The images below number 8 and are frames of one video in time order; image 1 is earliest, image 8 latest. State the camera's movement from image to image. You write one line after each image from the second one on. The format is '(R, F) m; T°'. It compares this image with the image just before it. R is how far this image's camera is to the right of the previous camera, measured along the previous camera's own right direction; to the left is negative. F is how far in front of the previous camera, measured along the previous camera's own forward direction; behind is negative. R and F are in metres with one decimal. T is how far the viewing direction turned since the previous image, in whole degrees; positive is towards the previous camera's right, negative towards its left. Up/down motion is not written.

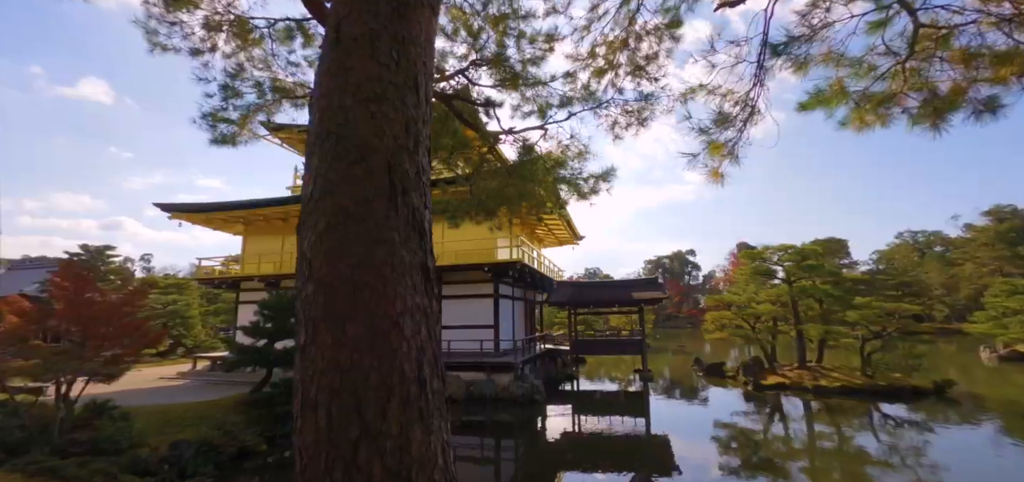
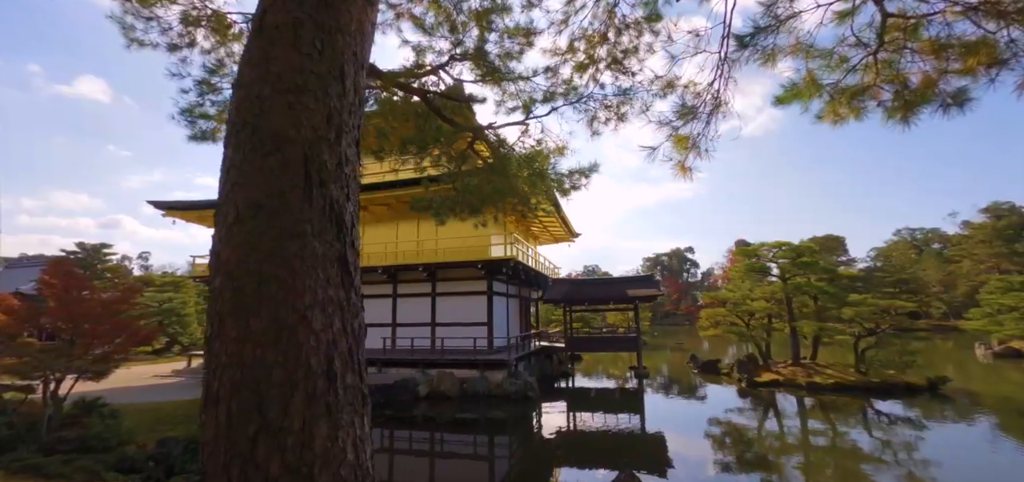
(+0.1, 0.0) m; 0°
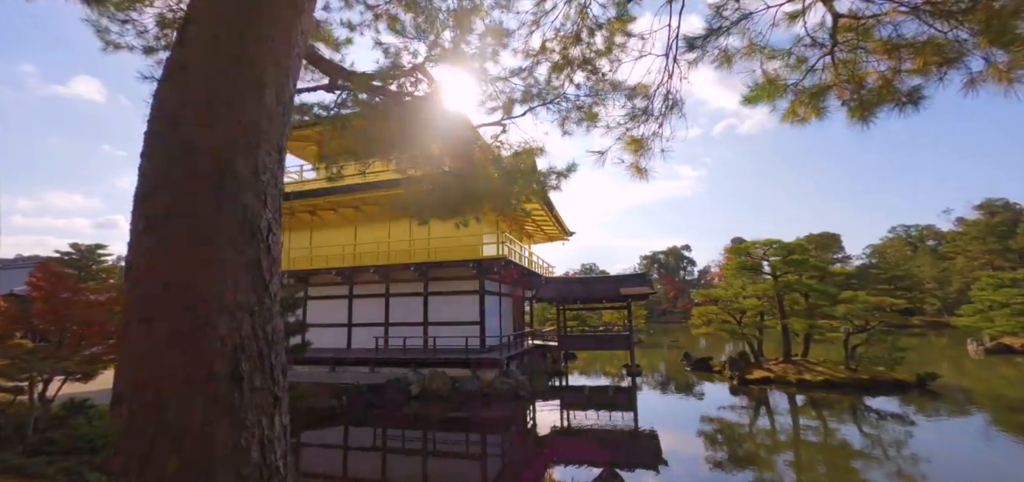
(+0.2, 0.0) m; 0°
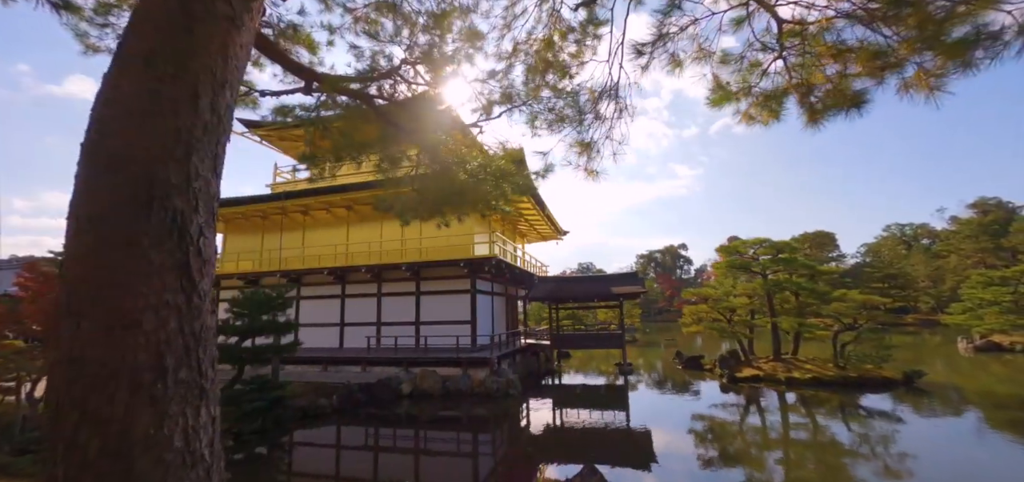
(+0.2, -0.1) m; 0°
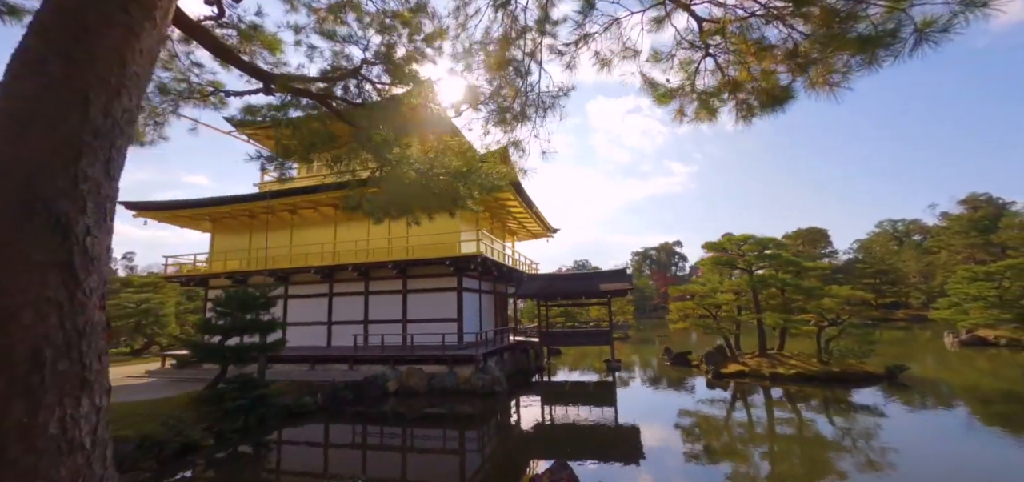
(+0.3, 0.0) m; 0°
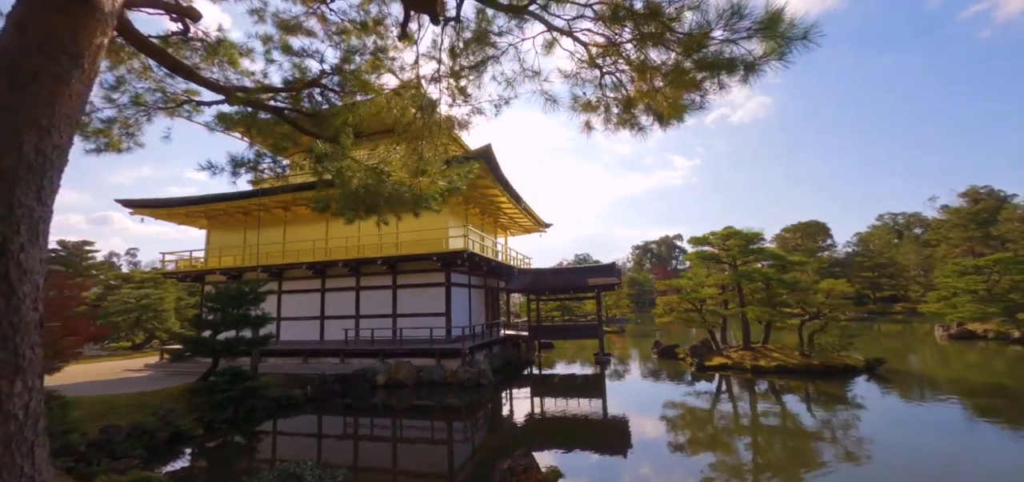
(+0.4, -0.2) m; 0°
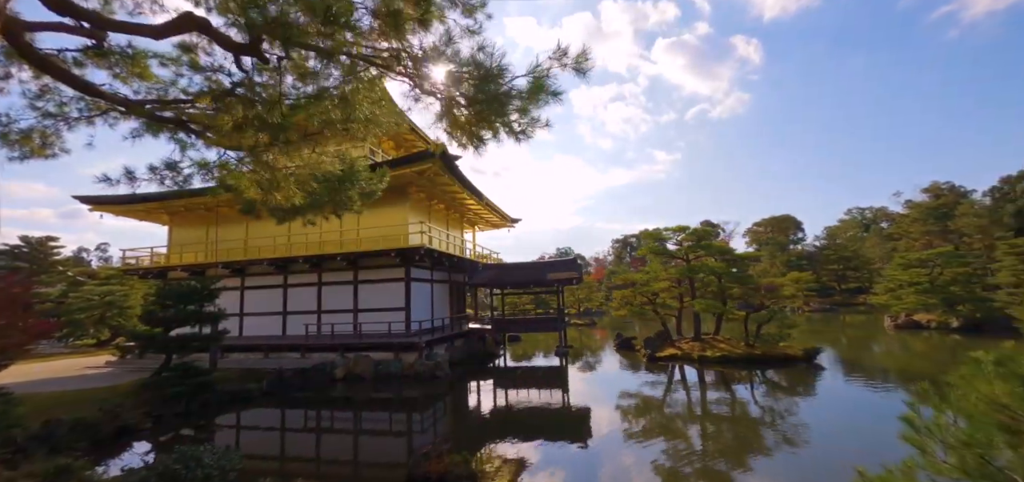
(+0.7, -0.3) m; +2°
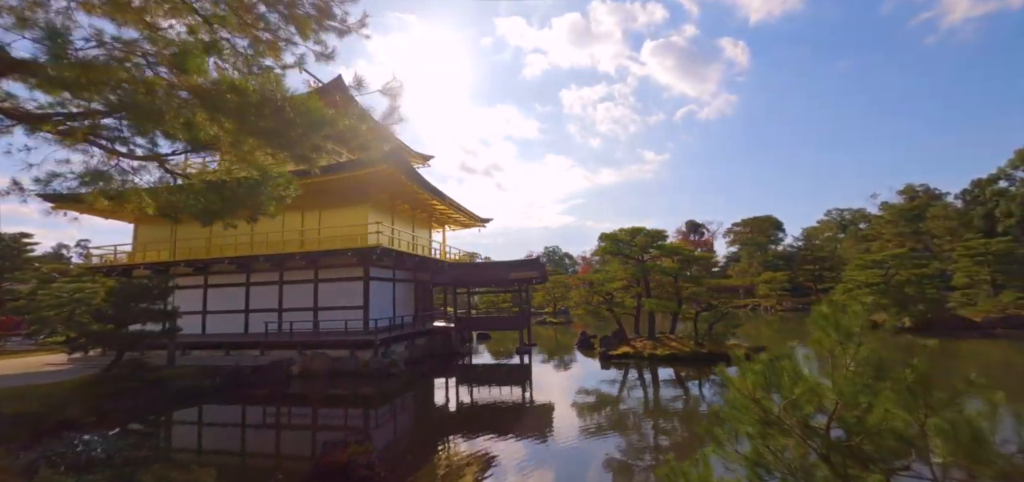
(+1.0, -0.3) m; +1°
